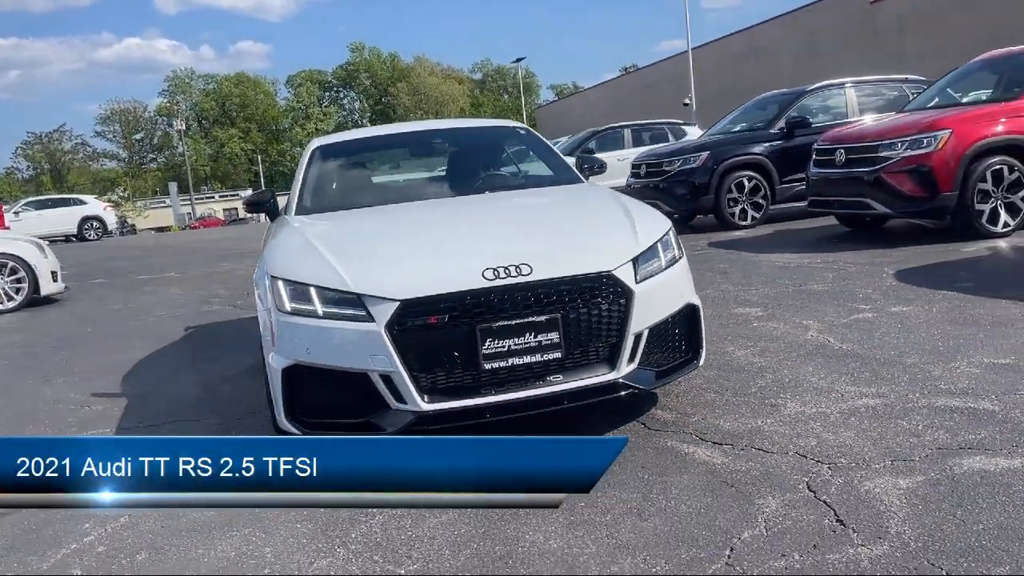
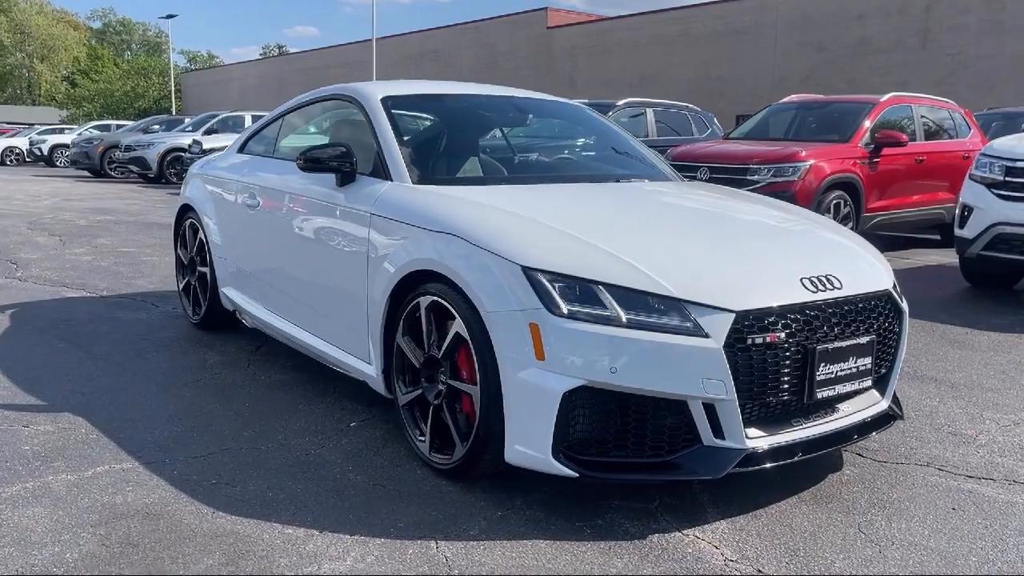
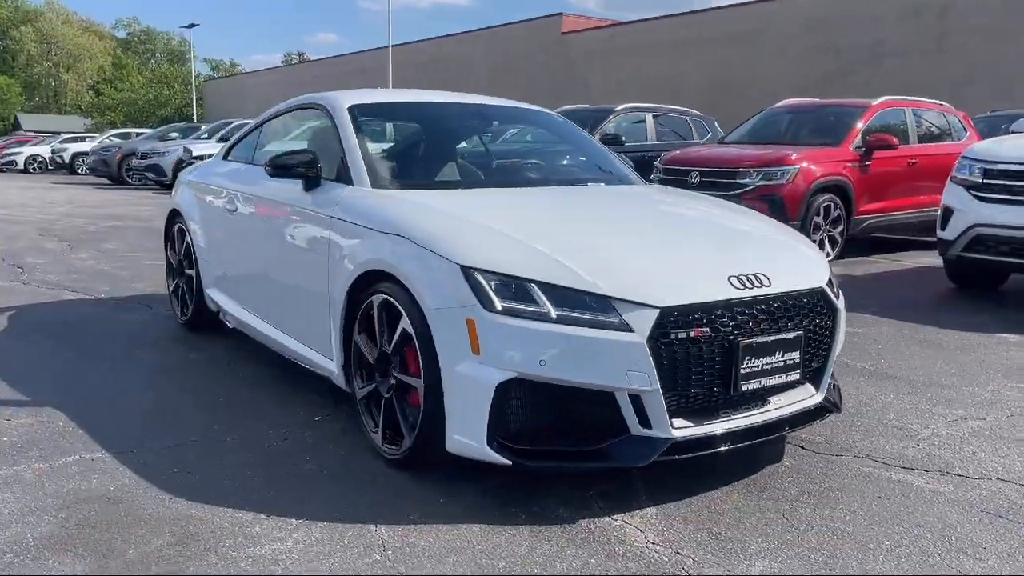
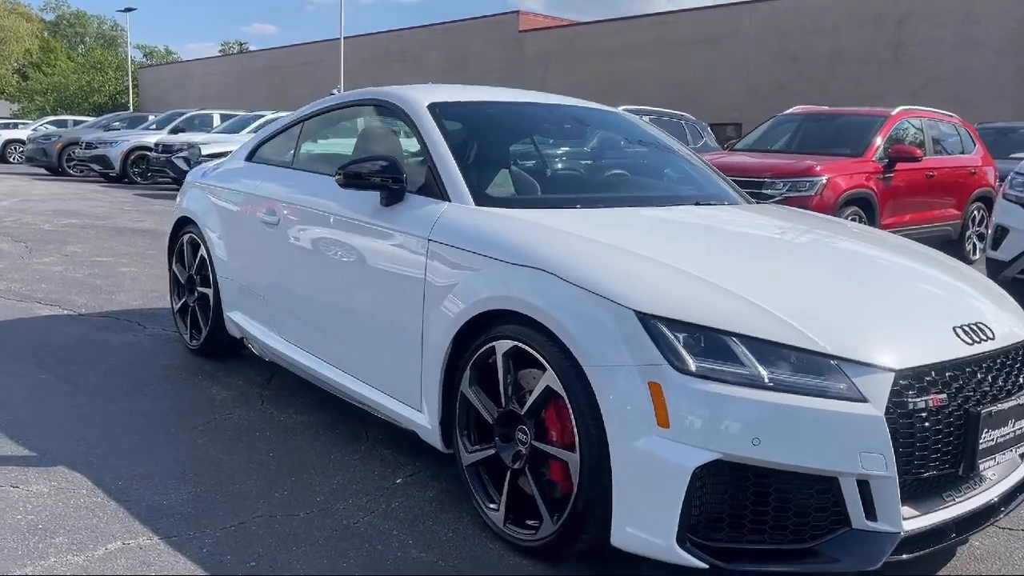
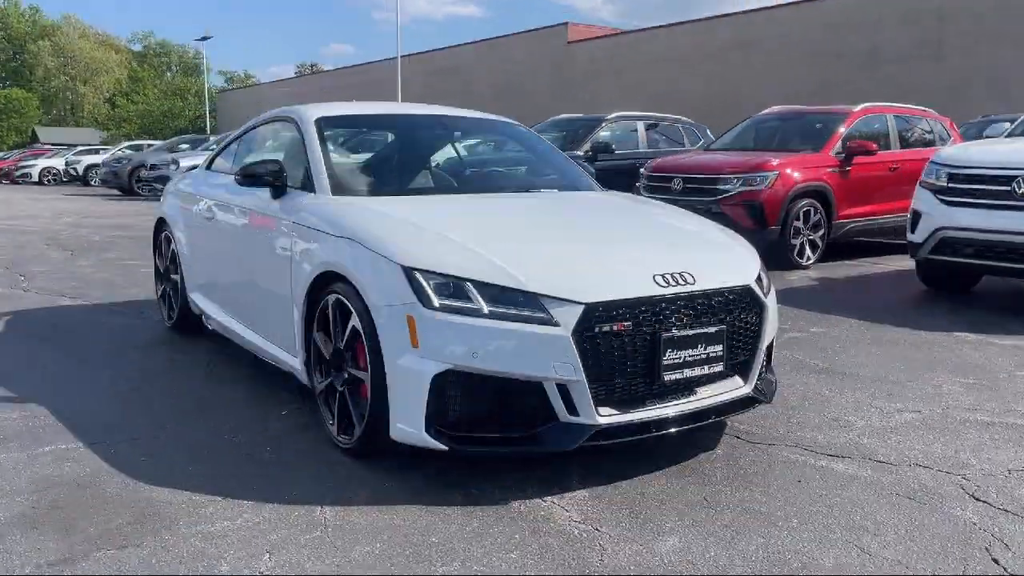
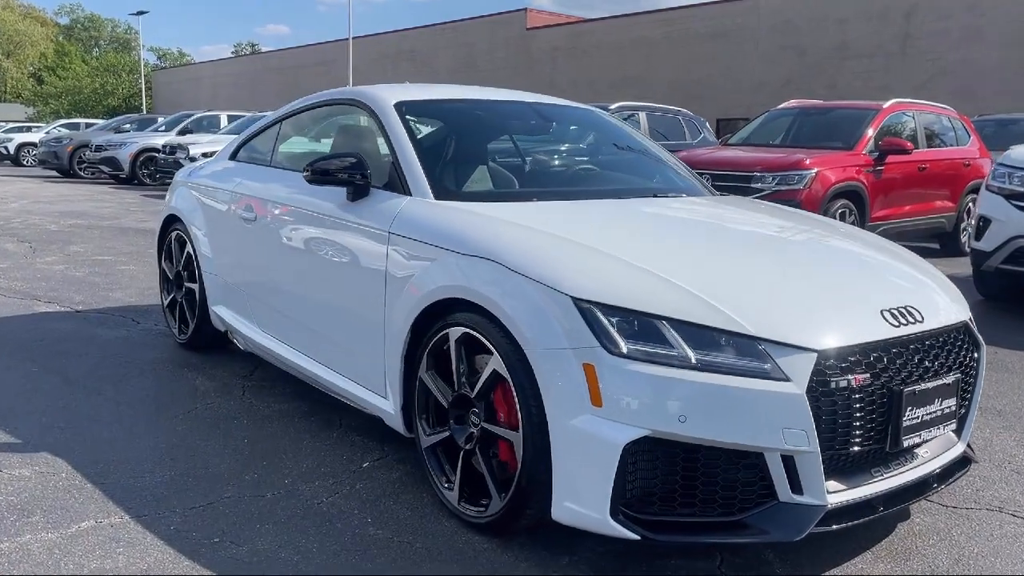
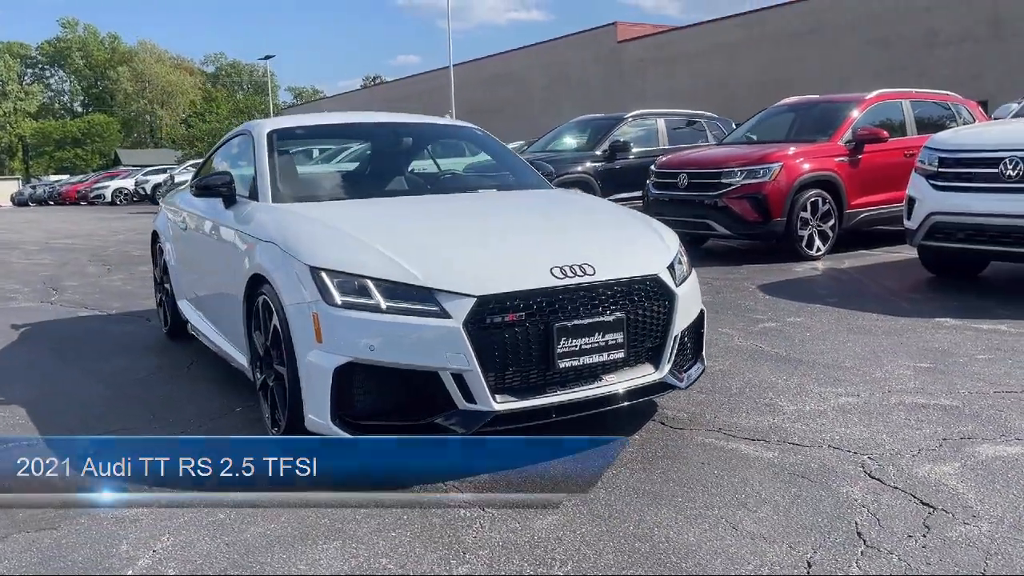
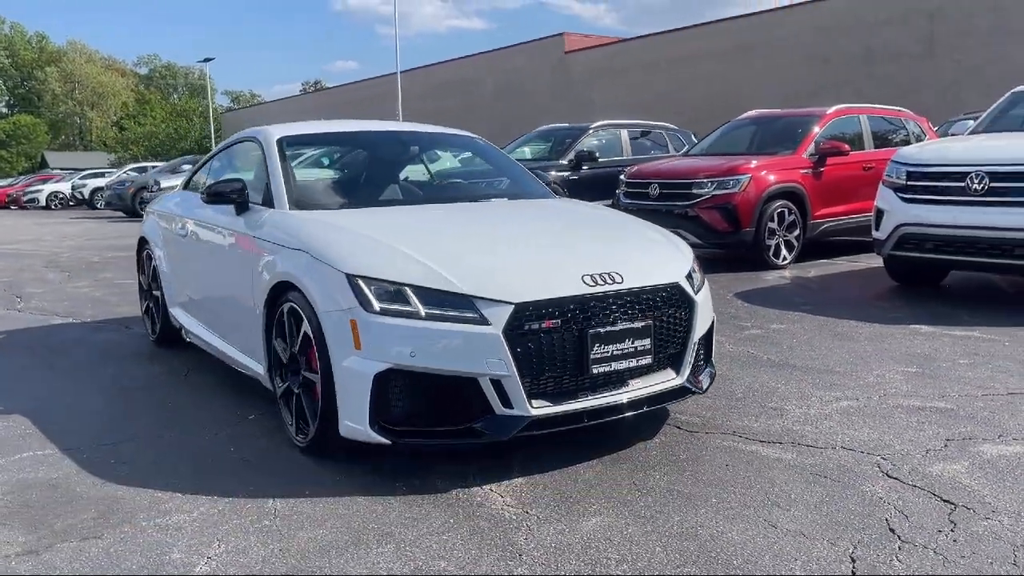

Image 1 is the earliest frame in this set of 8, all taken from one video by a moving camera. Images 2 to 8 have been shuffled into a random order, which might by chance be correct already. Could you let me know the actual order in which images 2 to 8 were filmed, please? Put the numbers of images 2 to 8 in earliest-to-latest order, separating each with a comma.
7, 8, 5, 3, 2, 6, 4
